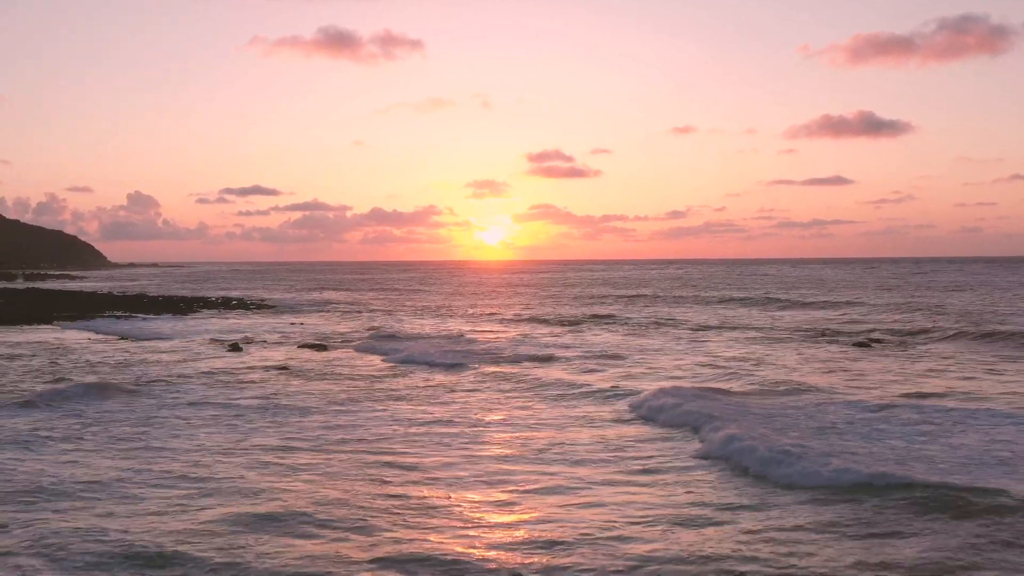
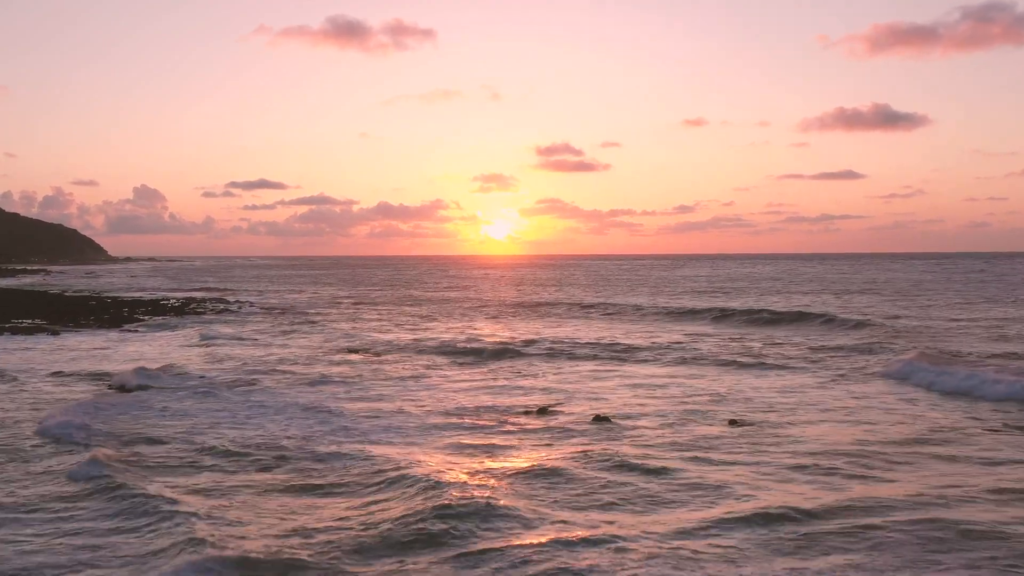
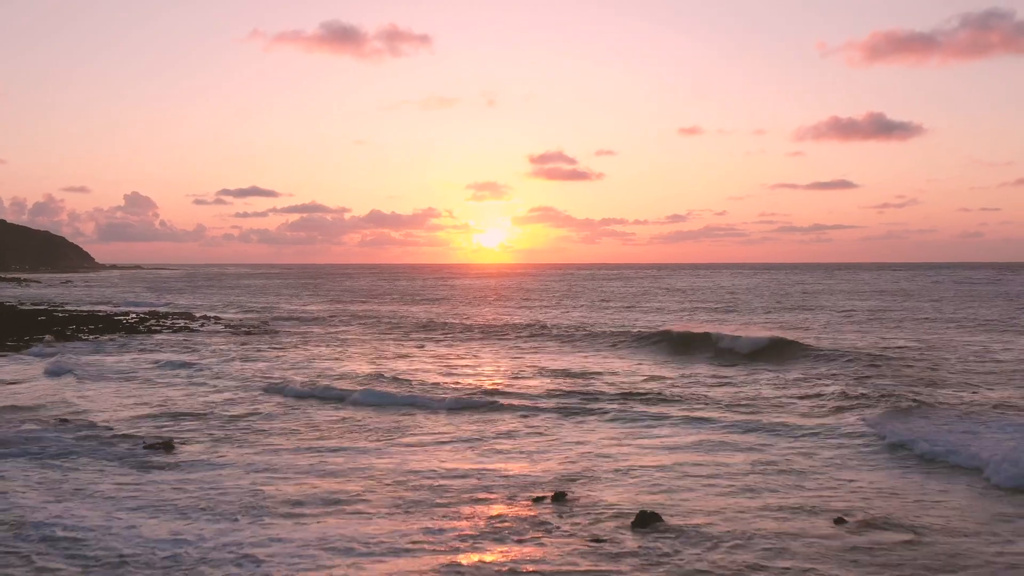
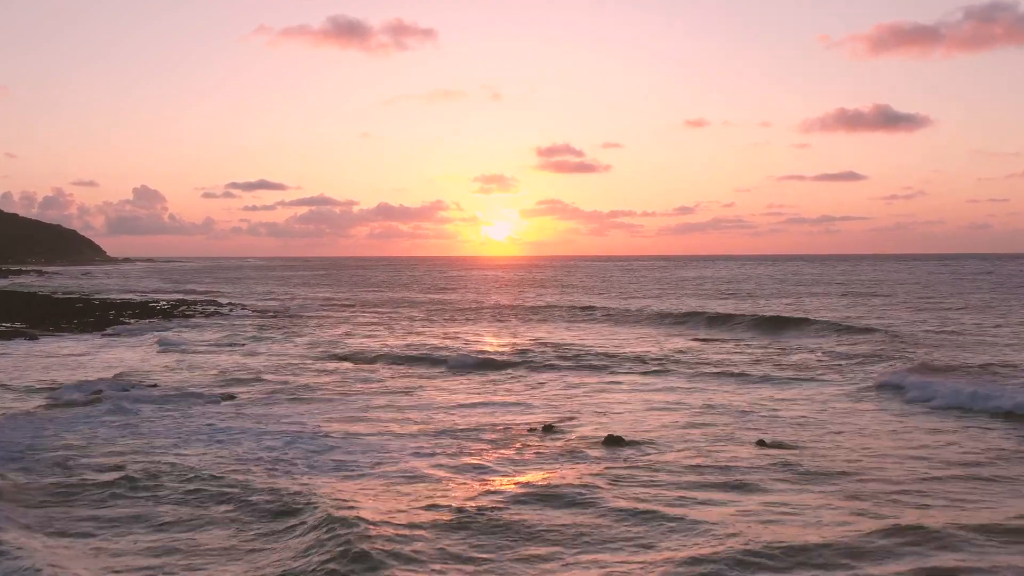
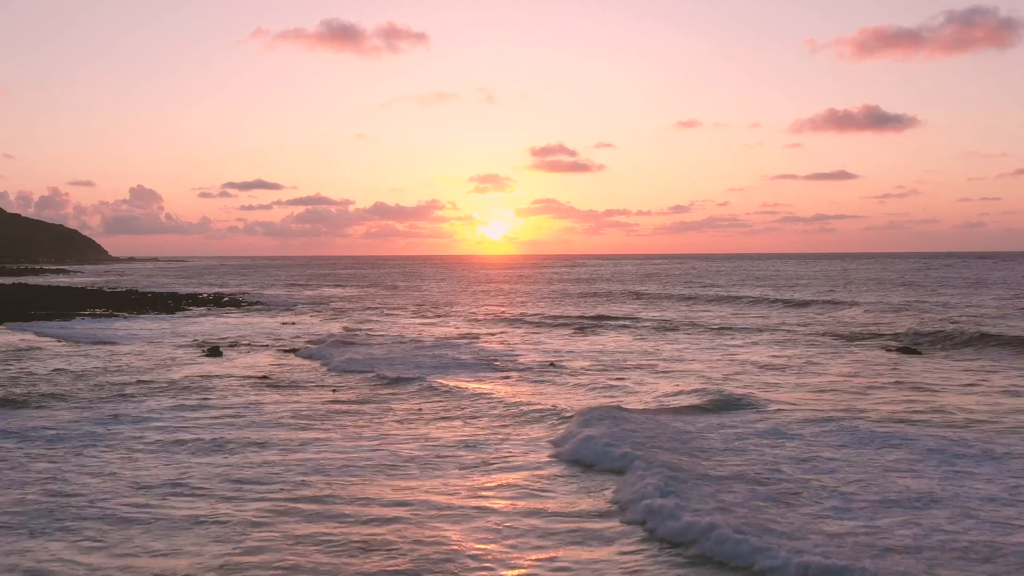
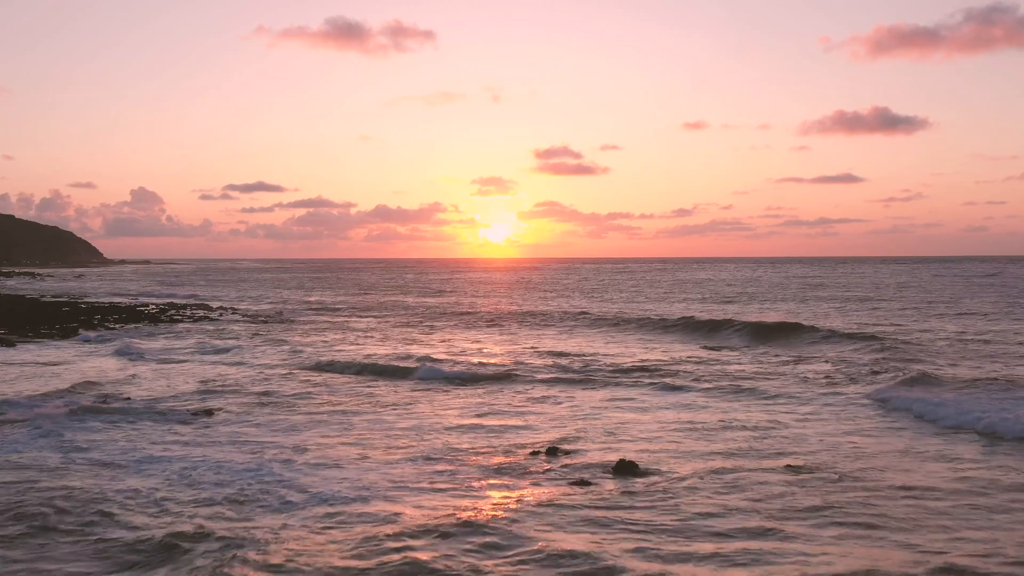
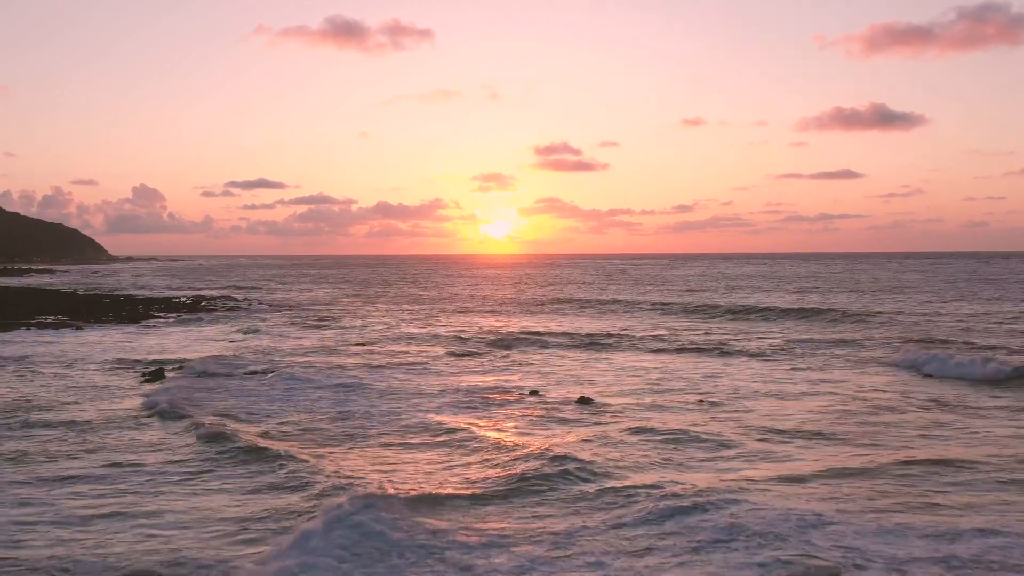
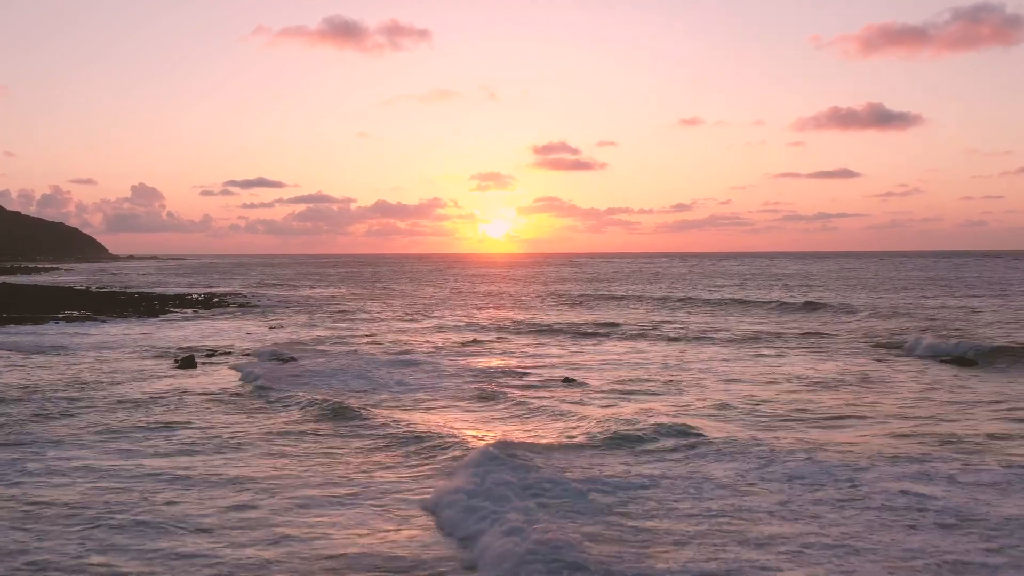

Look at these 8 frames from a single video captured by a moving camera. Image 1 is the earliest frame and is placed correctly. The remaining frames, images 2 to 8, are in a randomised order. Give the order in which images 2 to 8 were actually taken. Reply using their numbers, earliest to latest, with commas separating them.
5, 8, 7, 2, 4, 6, 3
